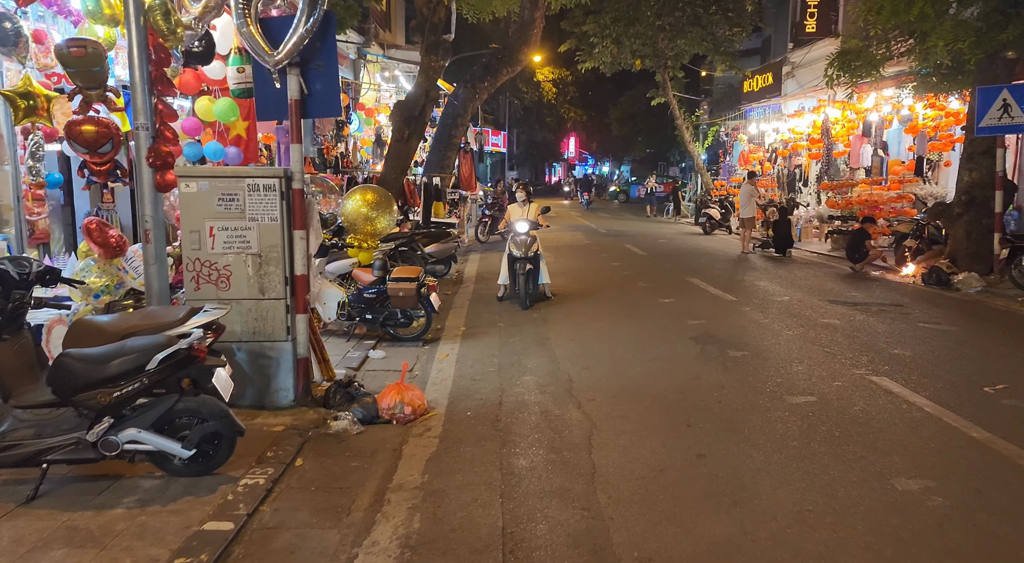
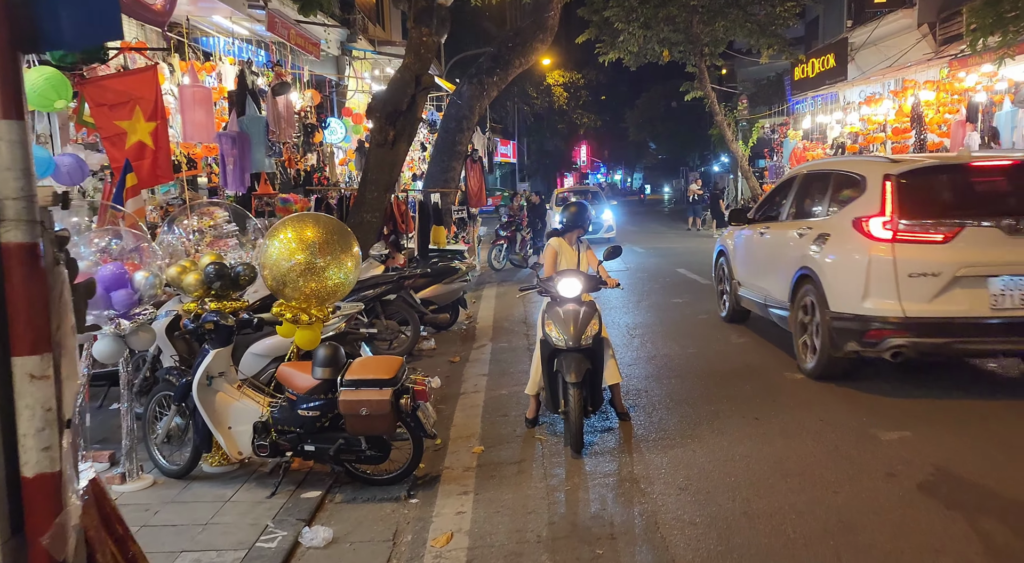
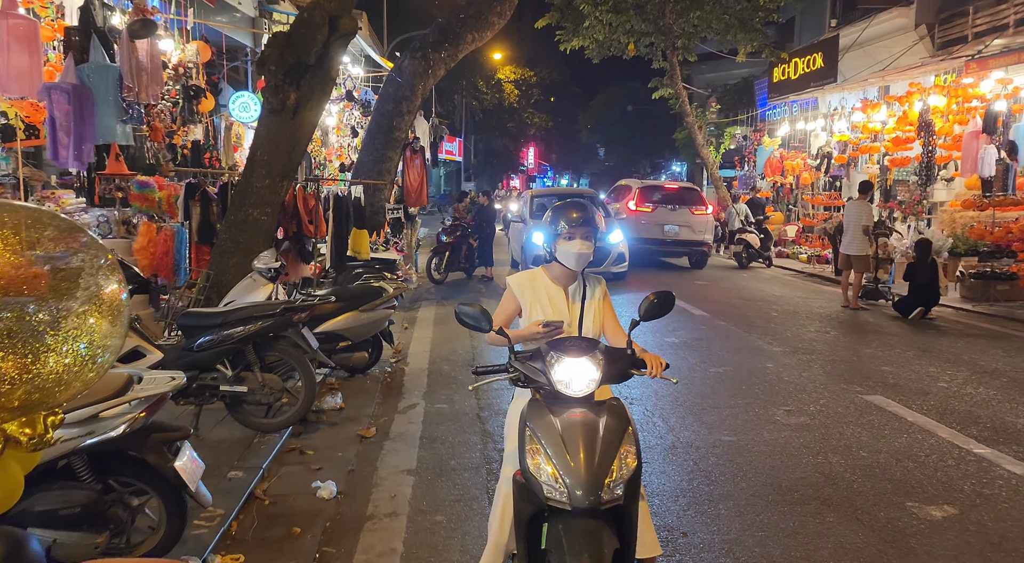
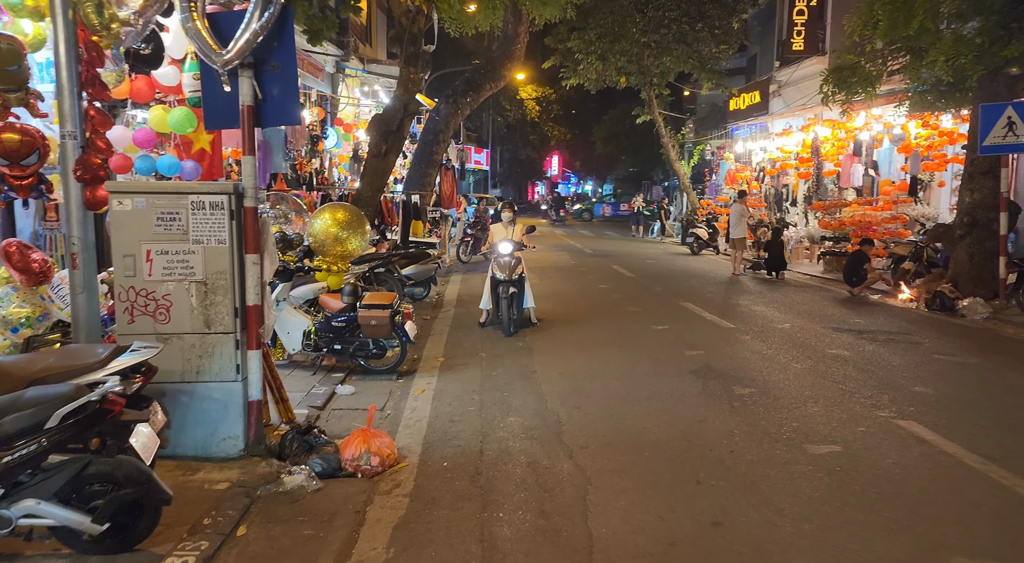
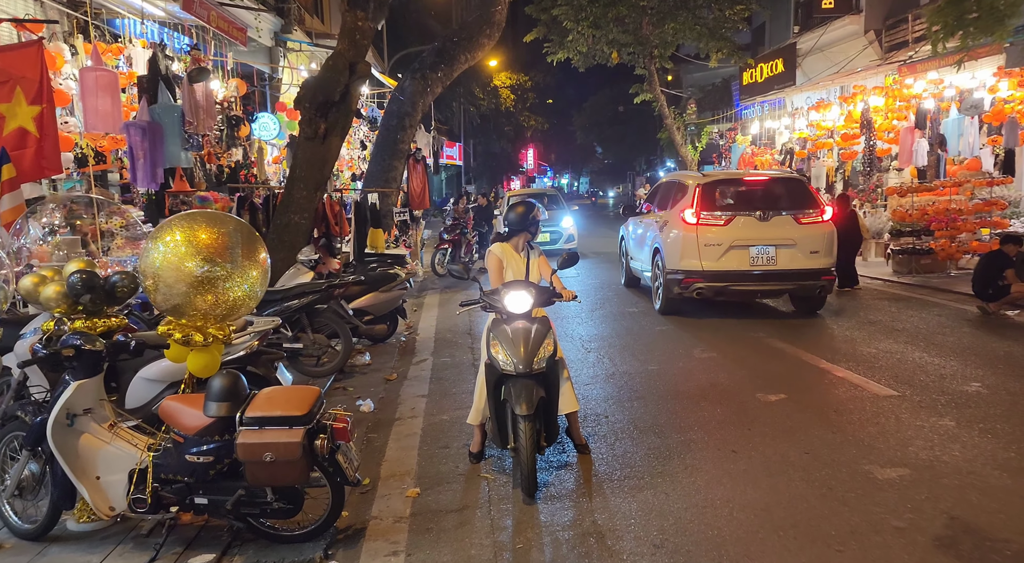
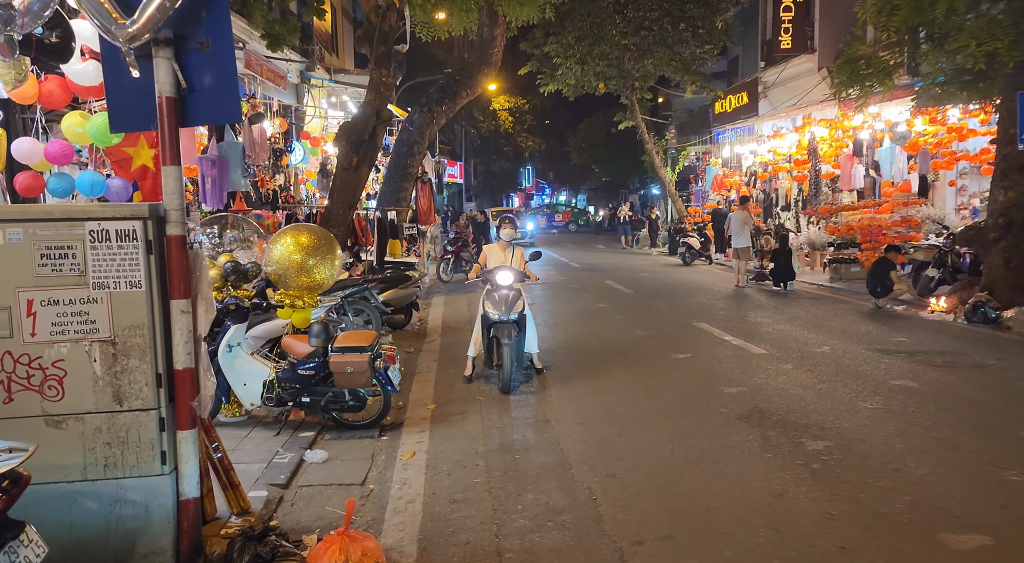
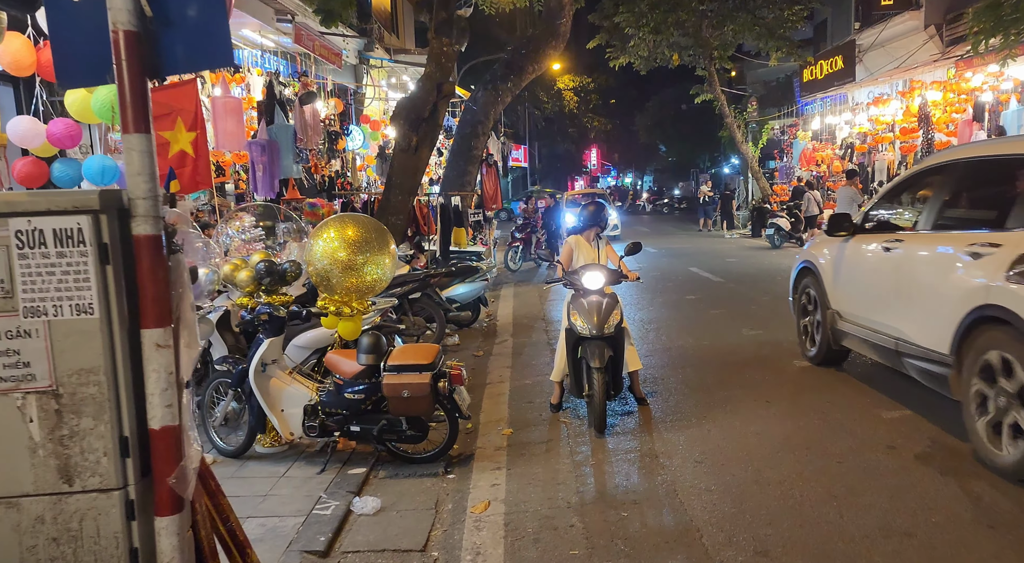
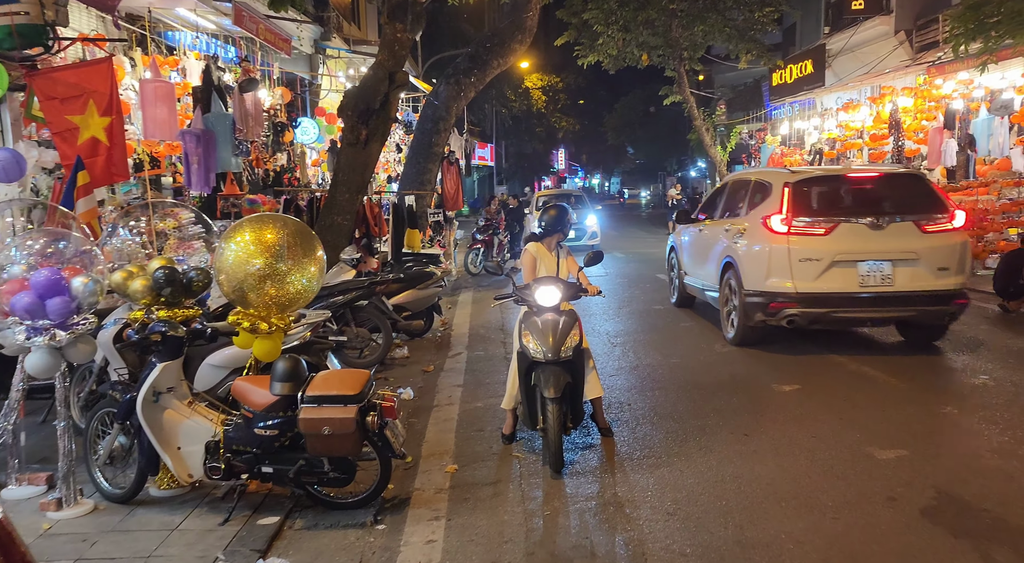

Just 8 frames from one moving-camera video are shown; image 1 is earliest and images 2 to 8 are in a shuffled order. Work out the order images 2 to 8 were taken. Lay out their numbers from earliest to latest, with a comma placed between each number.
4, 6, 7, 2, 8, 5, 3
